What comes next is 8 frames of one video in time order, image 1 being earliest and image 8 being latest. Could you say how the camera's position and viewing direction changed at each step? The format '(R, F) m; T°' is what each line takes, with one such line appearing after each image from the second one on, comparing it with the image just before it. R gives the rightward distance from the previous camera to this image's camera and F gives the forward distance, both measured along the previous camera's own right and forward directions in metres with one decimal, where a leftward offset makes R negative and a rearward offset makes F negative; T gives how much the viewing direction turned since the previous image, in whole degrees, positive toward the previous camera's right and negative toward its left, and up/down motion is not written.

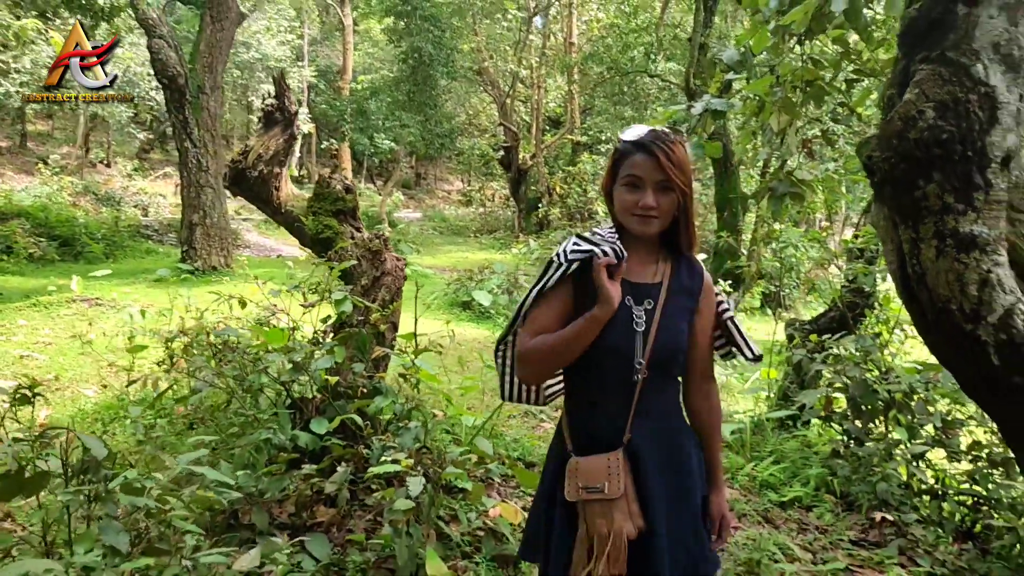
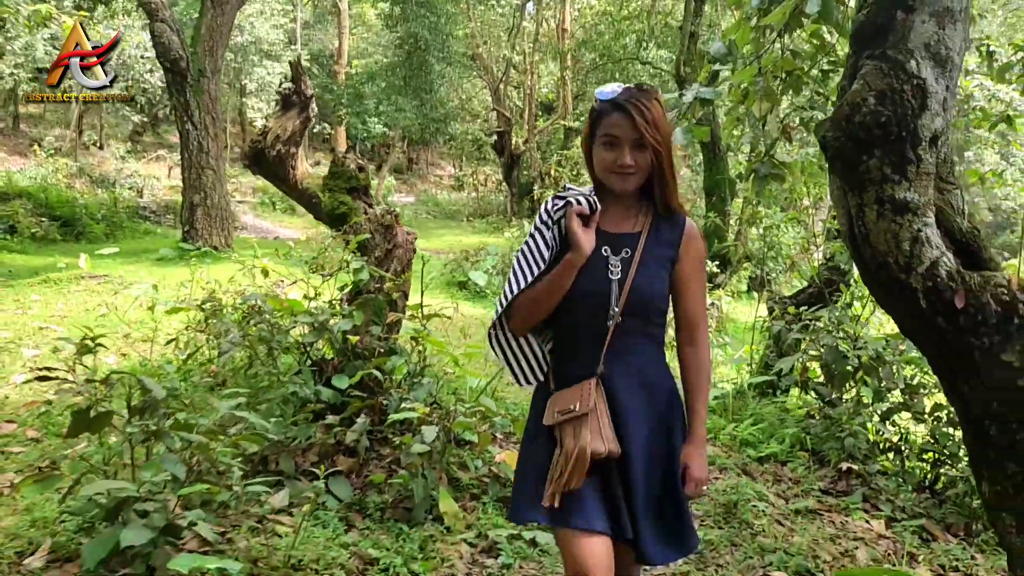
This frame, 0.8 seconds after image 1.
(-0.1, -0.3) m; +1°
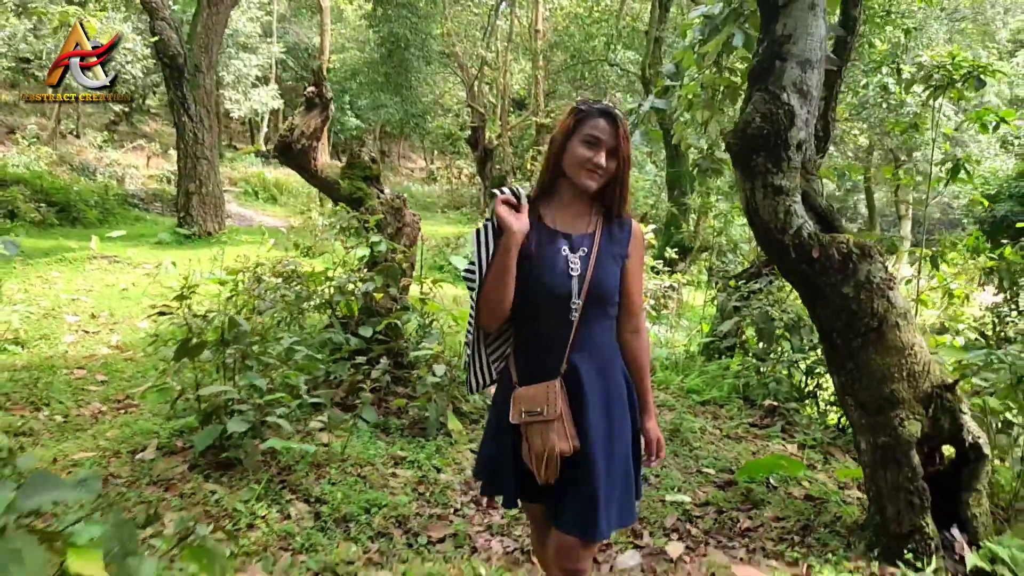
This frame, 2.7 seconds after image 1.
(-0.1, -0.9) m; +2°
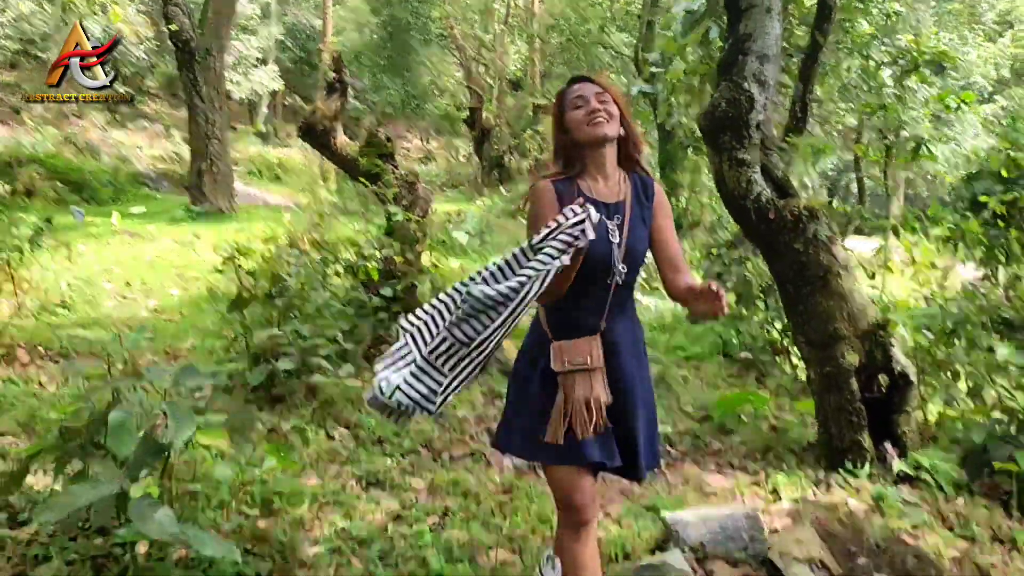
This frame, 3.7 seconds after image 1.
(0.0, -0.6) m; 0°
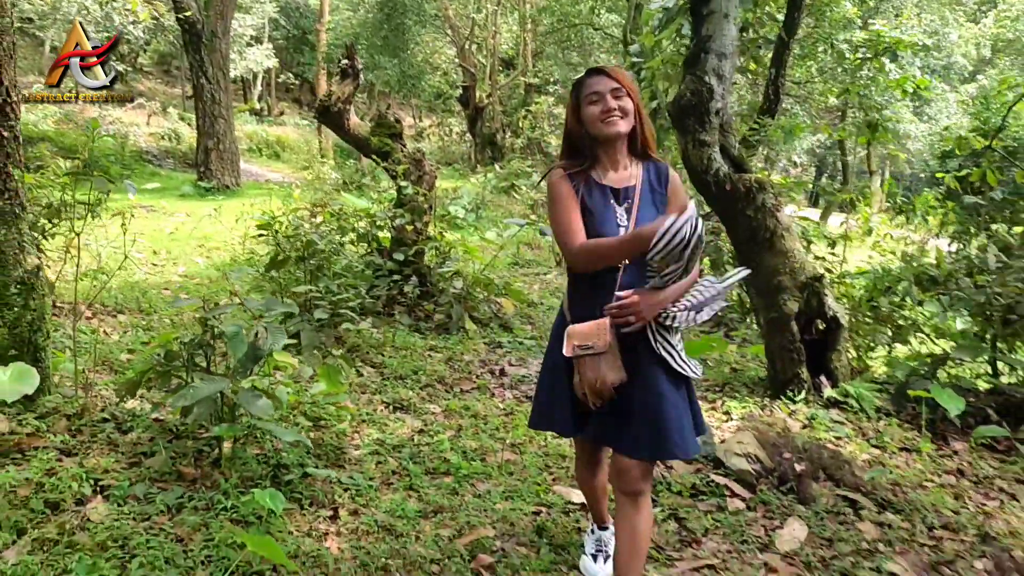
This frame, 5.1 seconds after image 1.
(0.0, -0.7) m; +1°
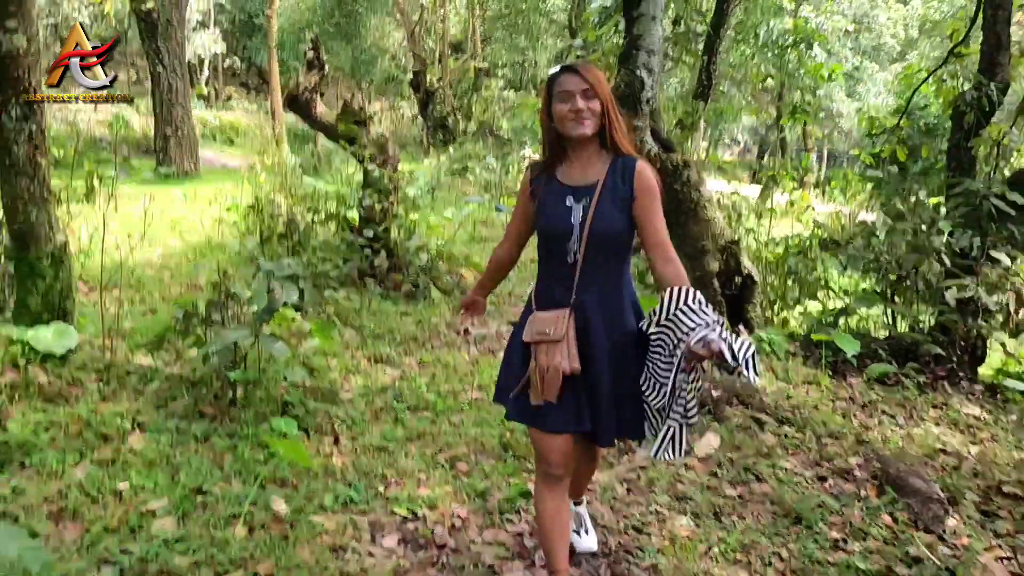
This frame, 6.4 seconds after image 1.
(-0.1, -0.6) m; +3°
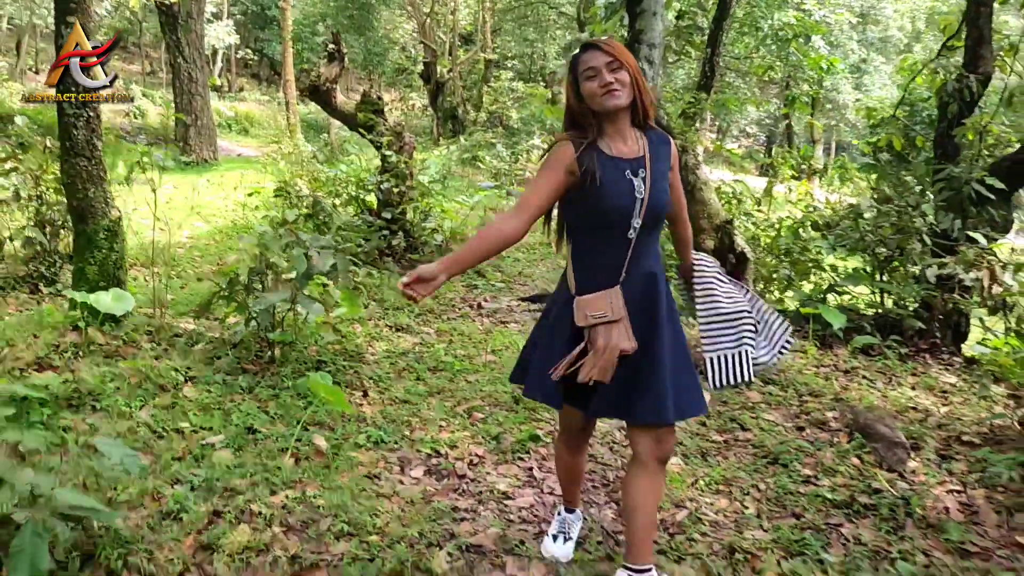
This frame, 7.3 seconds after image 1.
(0.0, -0.4) m; -1°
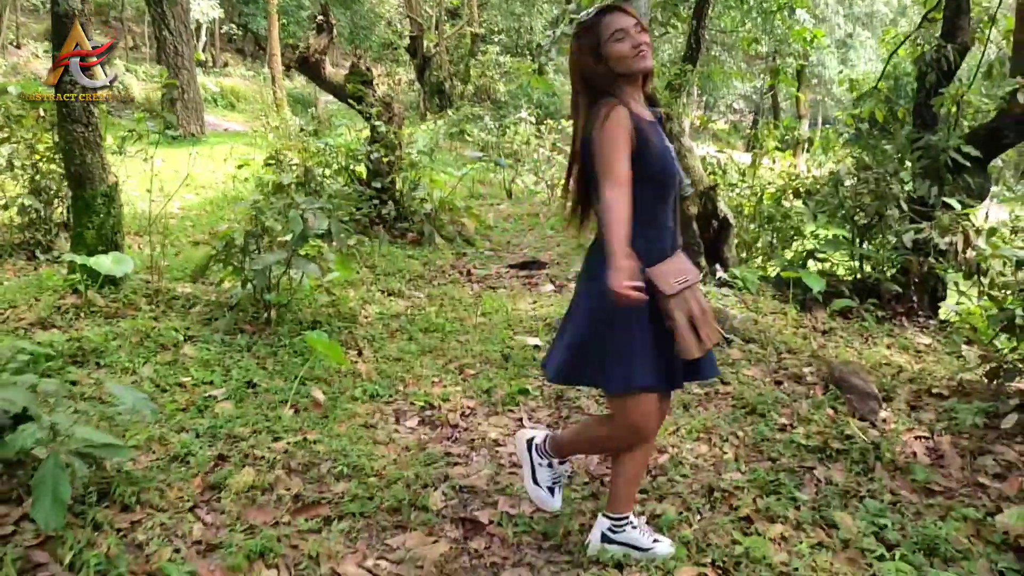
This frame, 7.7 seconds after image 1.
(0.0, -0.1) m; +1°
